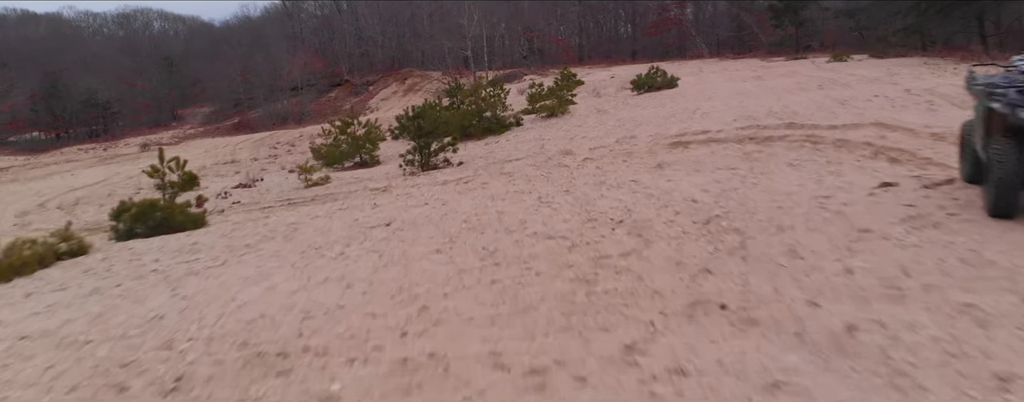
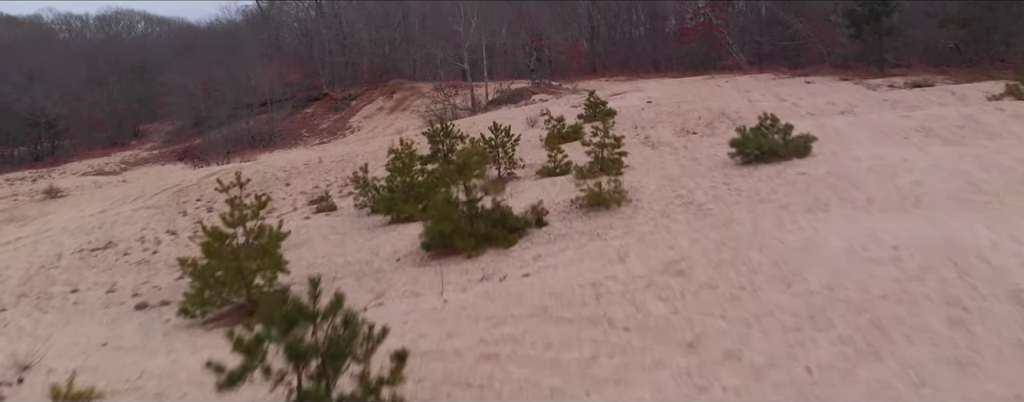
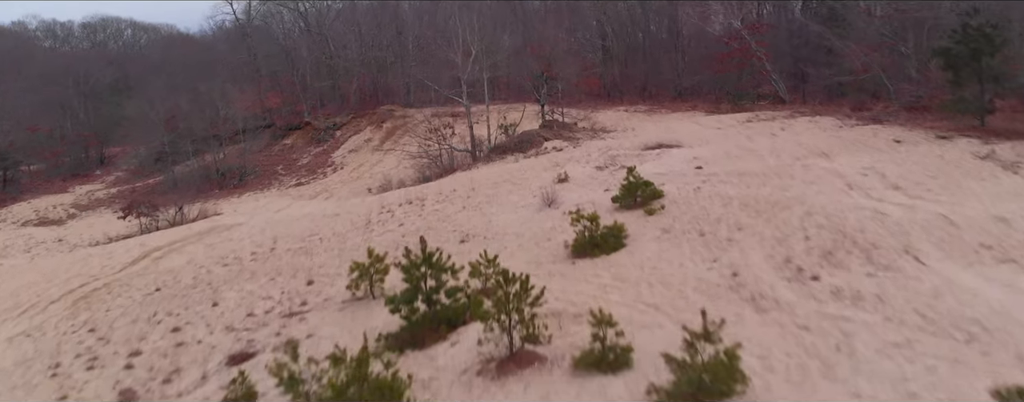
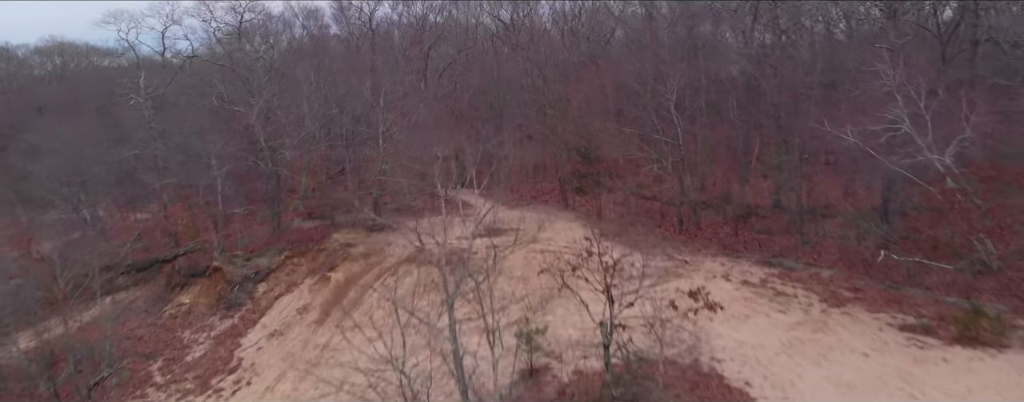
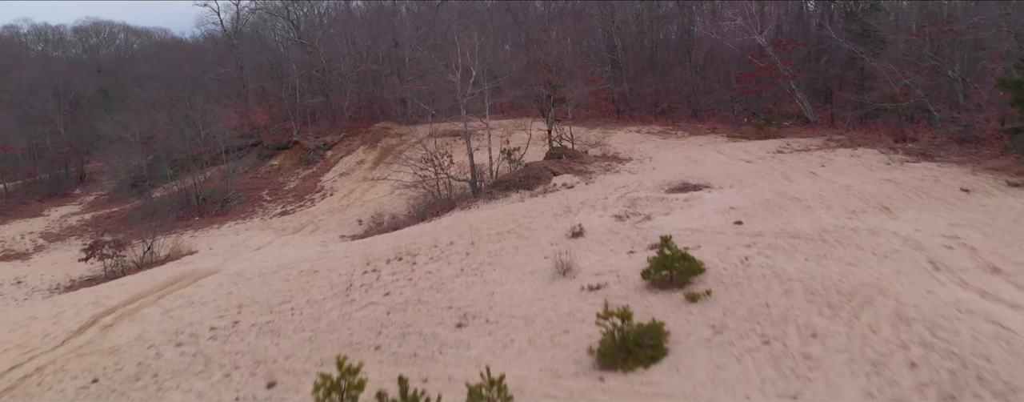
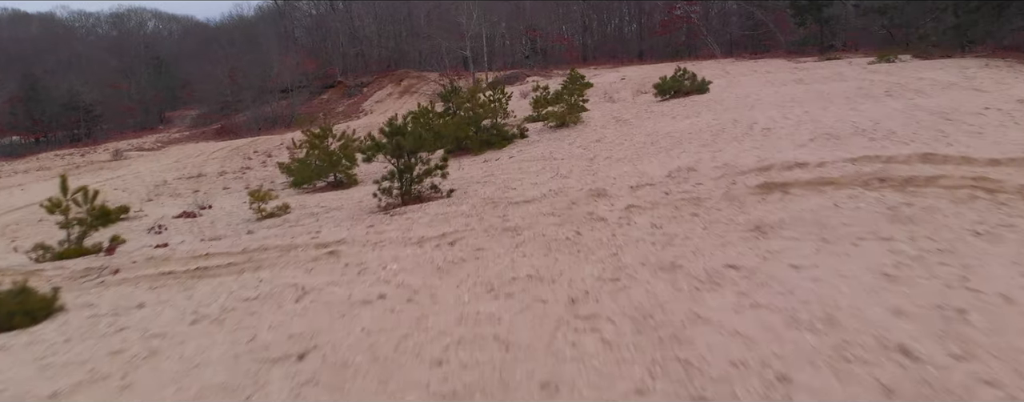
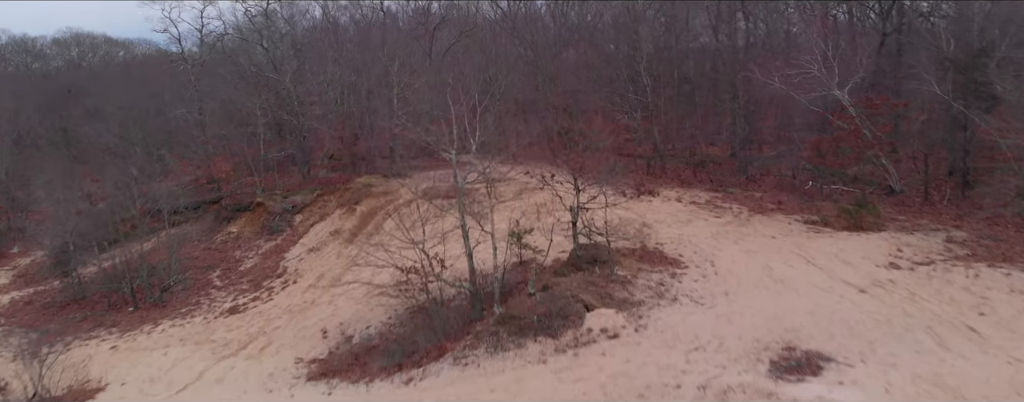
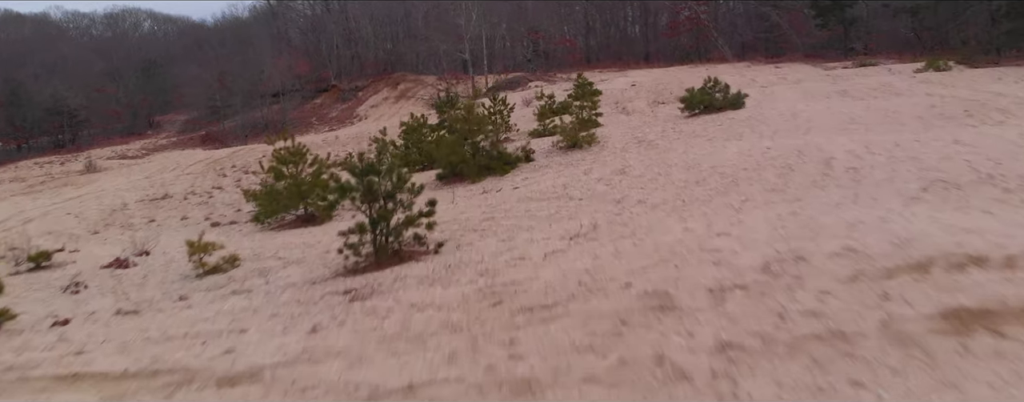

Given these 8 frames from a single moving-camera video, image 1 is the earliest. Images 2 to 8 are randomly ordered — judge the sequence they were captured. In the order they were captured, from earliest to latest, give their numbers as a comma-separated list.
6, 8, 2, 3, 5, 7, 4
